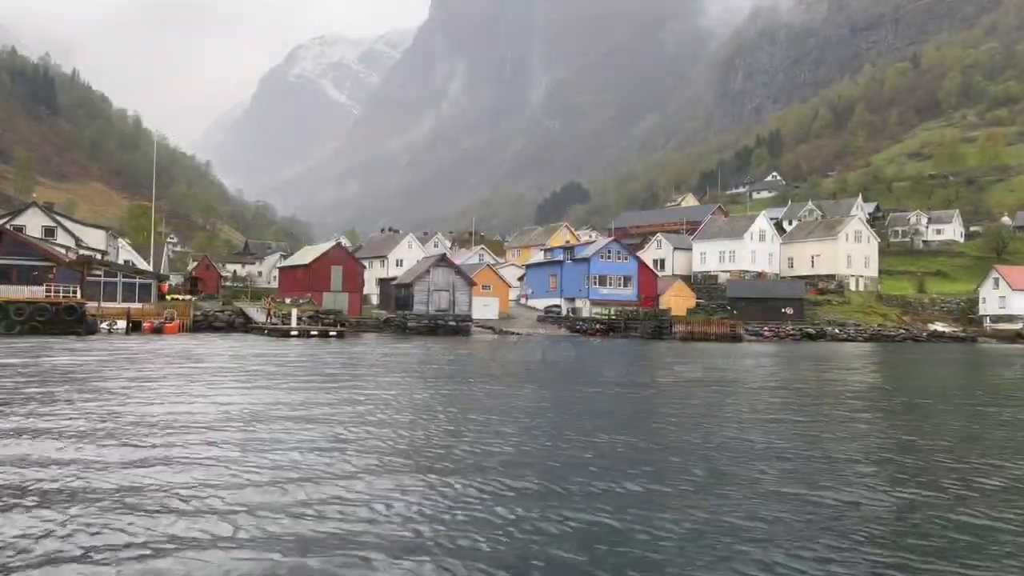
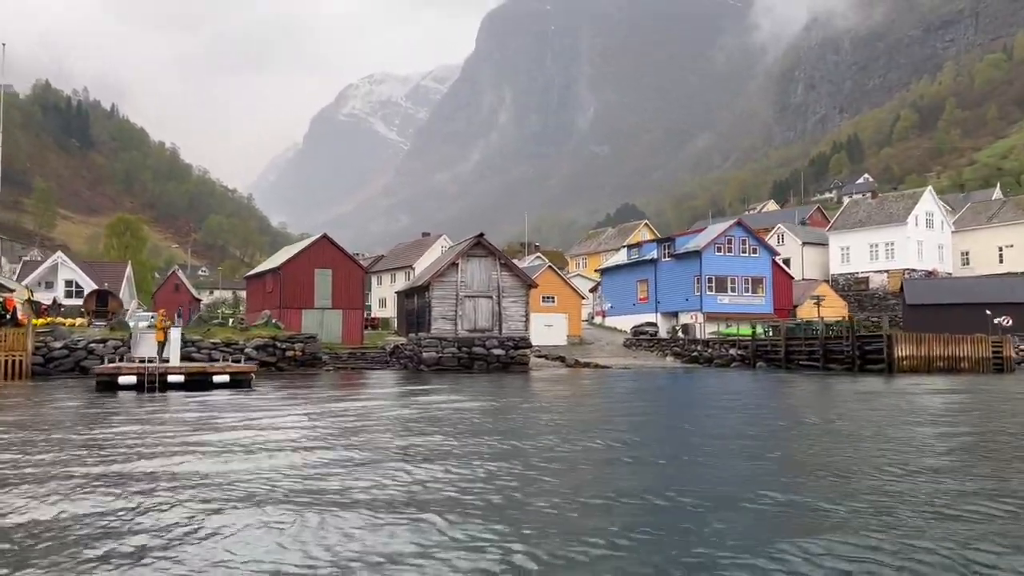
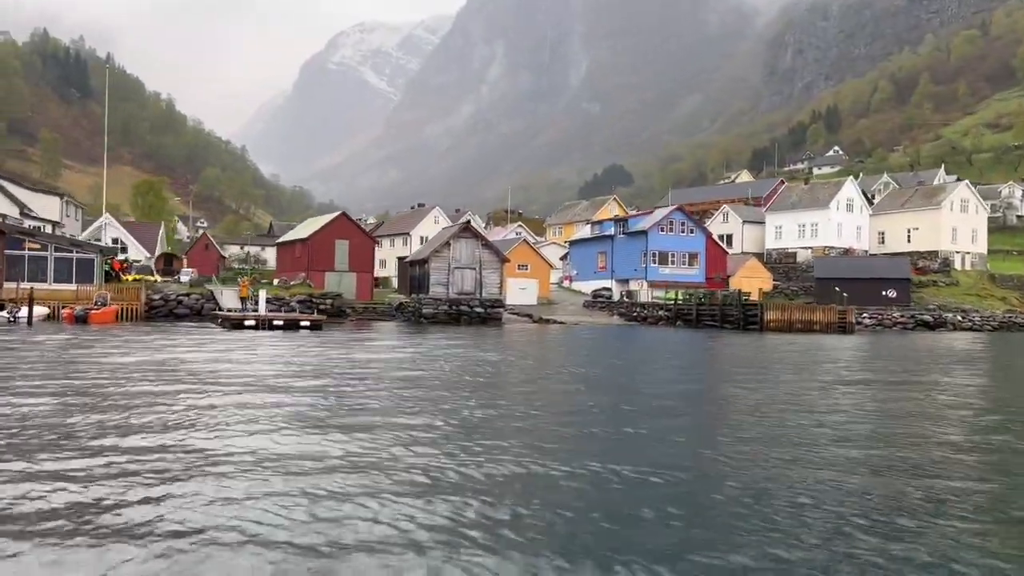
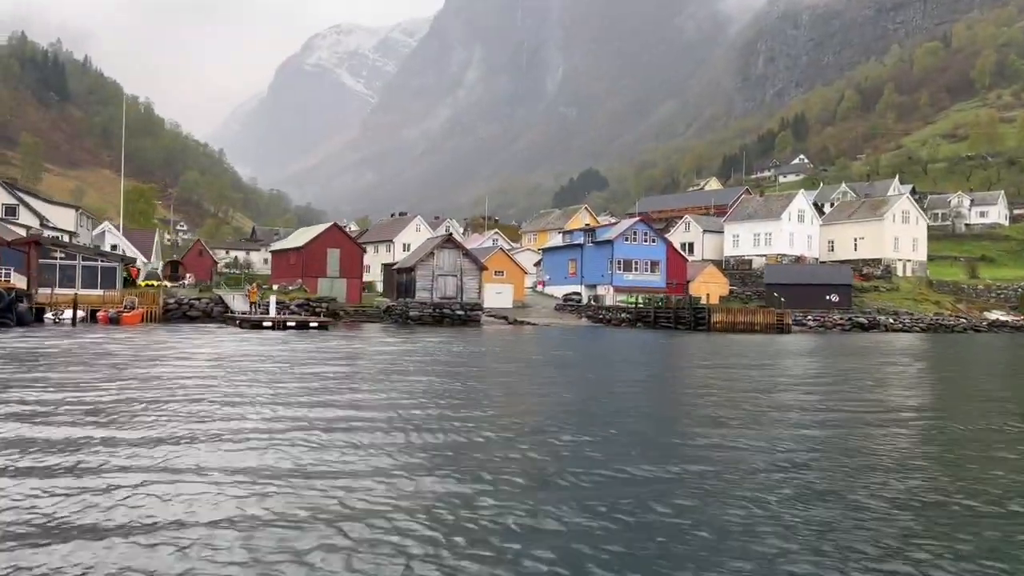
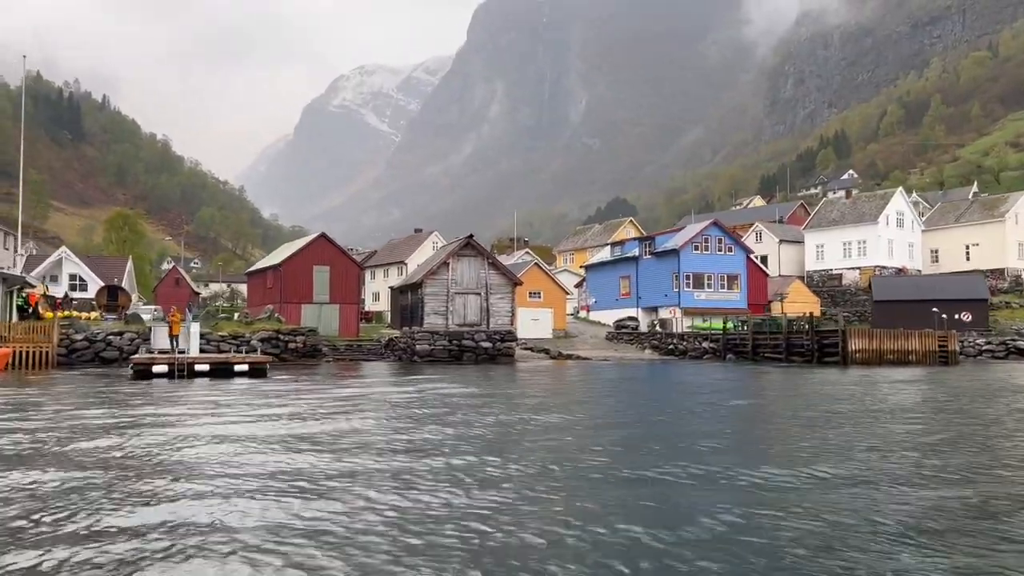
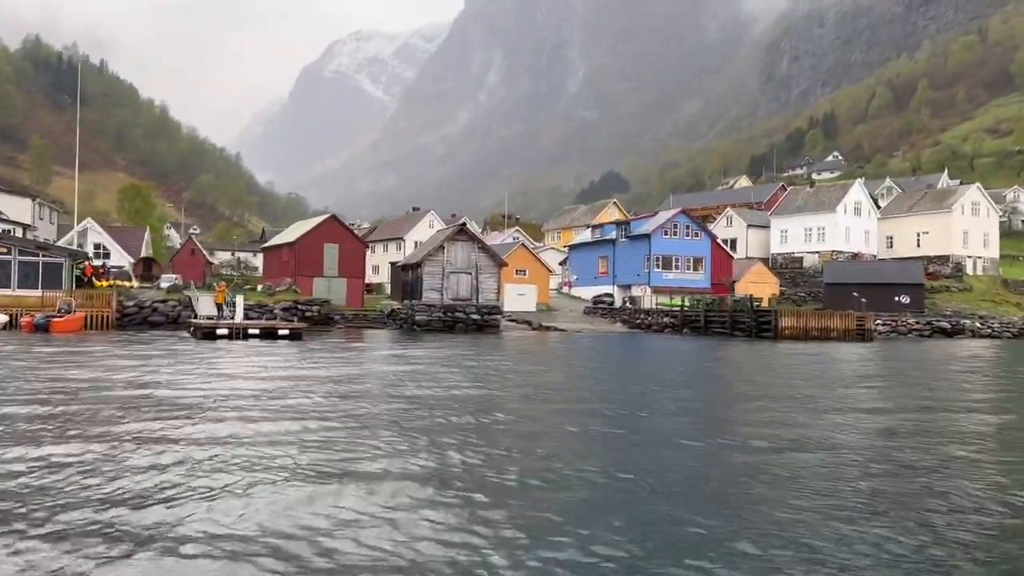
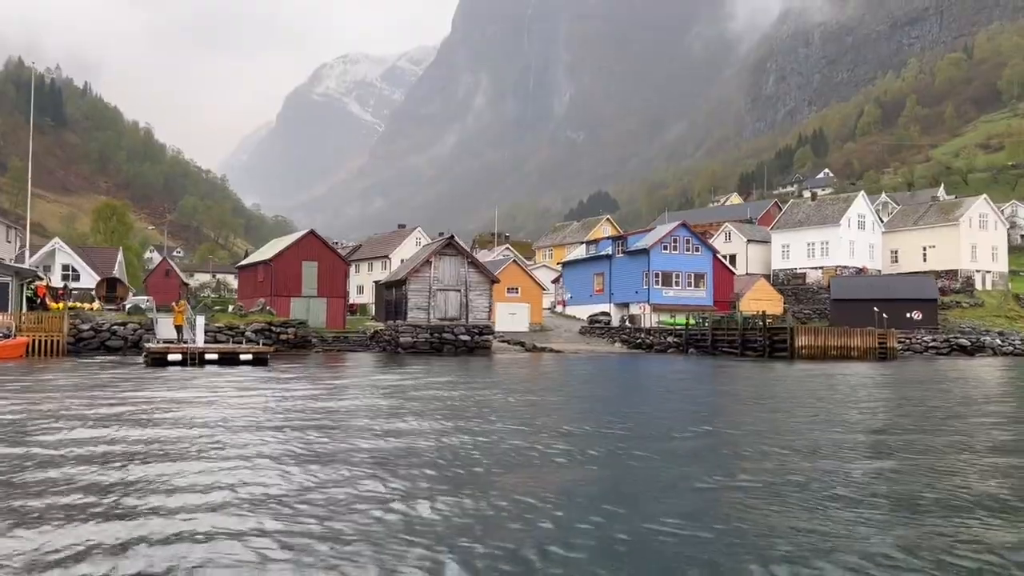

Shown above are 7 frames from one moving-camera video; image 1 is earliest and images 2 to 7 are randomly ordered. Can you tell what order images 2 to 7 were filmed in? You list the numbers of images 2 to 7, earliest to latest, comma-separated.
4, 3, 6, 7, 5, 2
